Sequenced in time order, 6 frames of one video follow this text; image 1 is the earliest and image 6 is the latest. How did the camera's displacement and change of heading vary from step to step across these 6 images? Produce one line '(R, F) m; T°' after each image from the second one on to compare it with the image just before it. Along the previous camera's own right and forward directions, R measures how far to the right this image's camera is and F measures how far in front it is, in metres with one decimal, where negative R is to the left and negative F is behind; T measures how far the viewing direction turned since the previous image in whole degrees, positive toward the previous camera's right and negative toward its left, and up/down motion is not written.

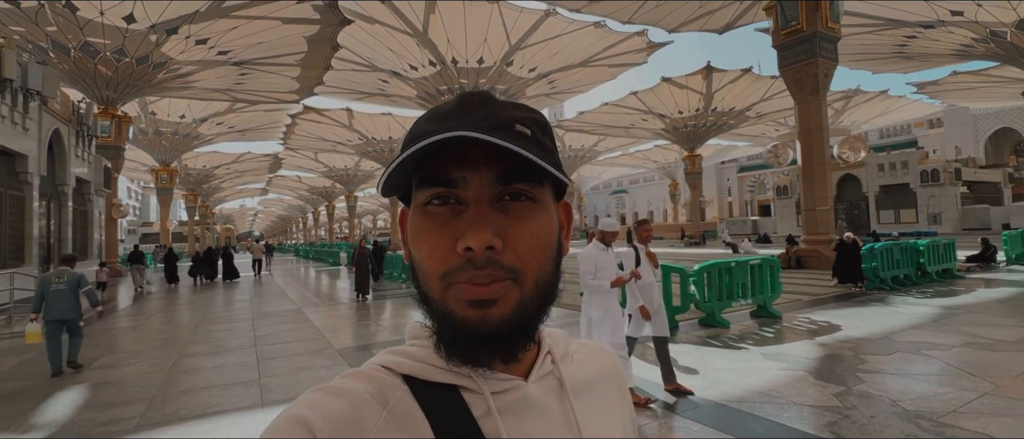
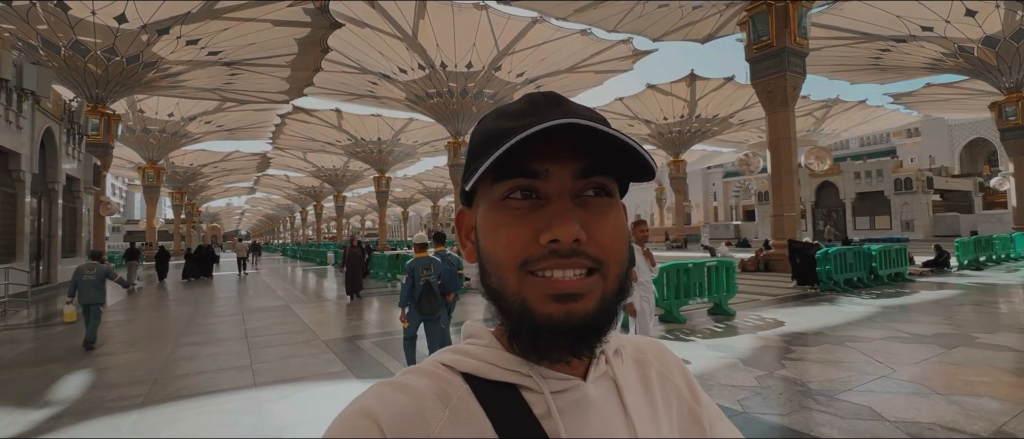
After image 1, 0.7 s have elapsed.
(+0.2, -0.4) m; +1°
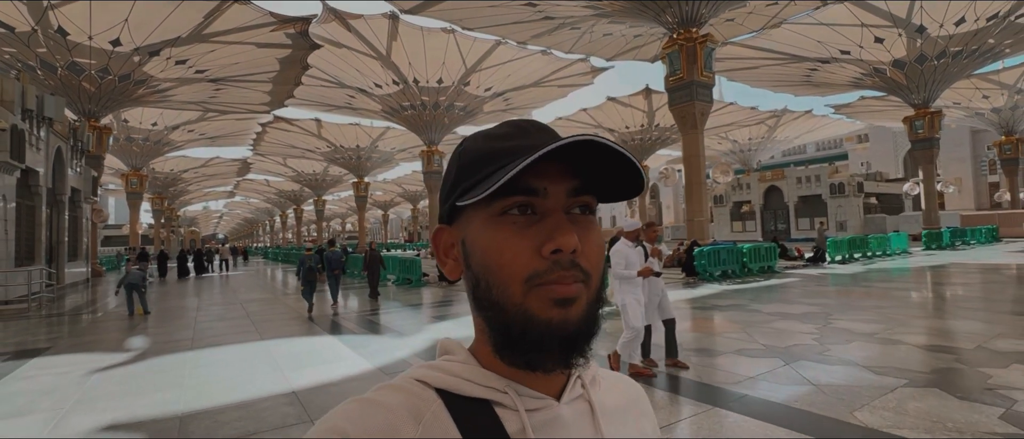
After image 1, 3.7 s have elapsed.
(+0.7, -2.1) m; +2°
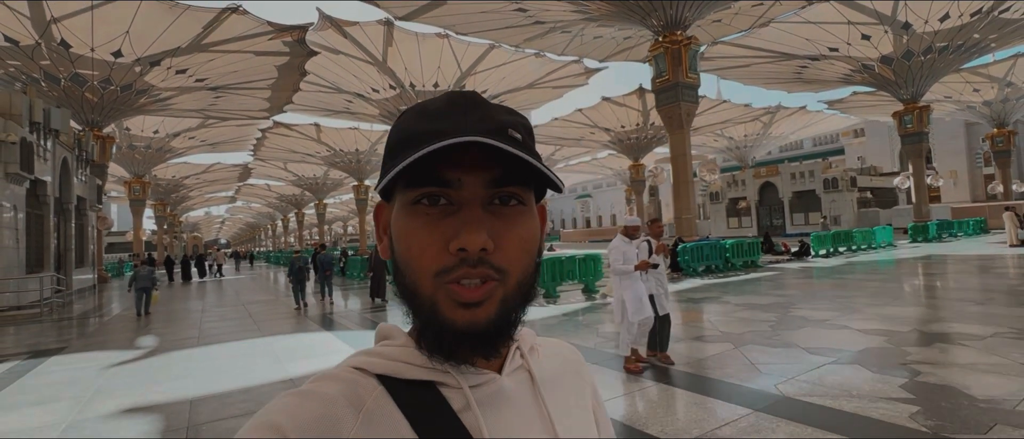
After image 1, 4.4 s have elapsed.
(+0.2, -0.4) m; 0°
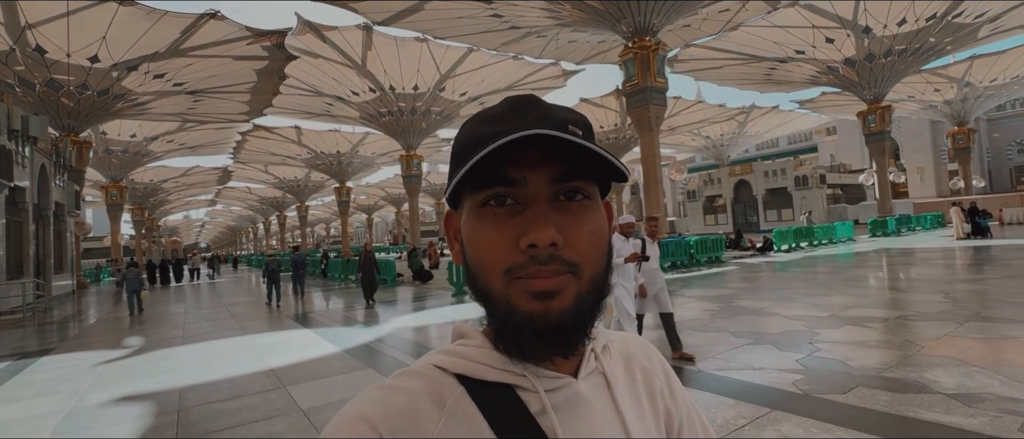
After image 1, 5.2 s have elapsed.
(+0.2, -0.5) m; +2°
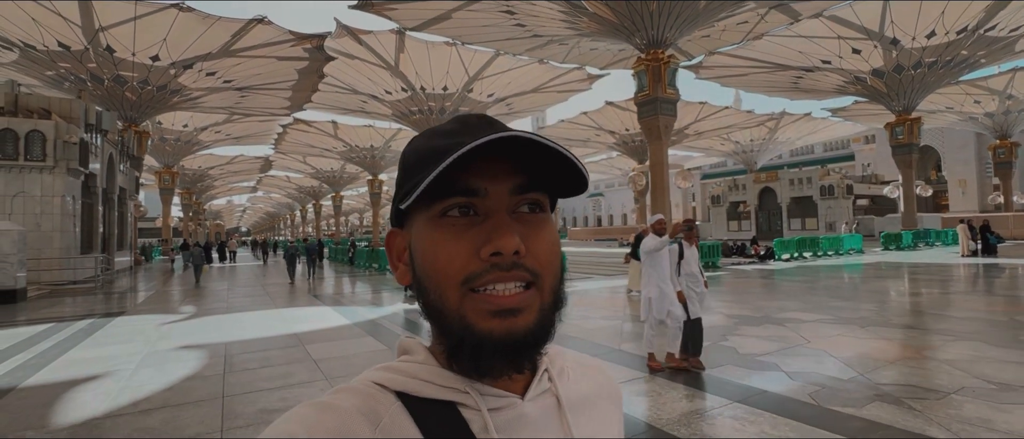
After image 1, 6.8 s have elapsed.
(+0.6, -1.0) m; -4°
